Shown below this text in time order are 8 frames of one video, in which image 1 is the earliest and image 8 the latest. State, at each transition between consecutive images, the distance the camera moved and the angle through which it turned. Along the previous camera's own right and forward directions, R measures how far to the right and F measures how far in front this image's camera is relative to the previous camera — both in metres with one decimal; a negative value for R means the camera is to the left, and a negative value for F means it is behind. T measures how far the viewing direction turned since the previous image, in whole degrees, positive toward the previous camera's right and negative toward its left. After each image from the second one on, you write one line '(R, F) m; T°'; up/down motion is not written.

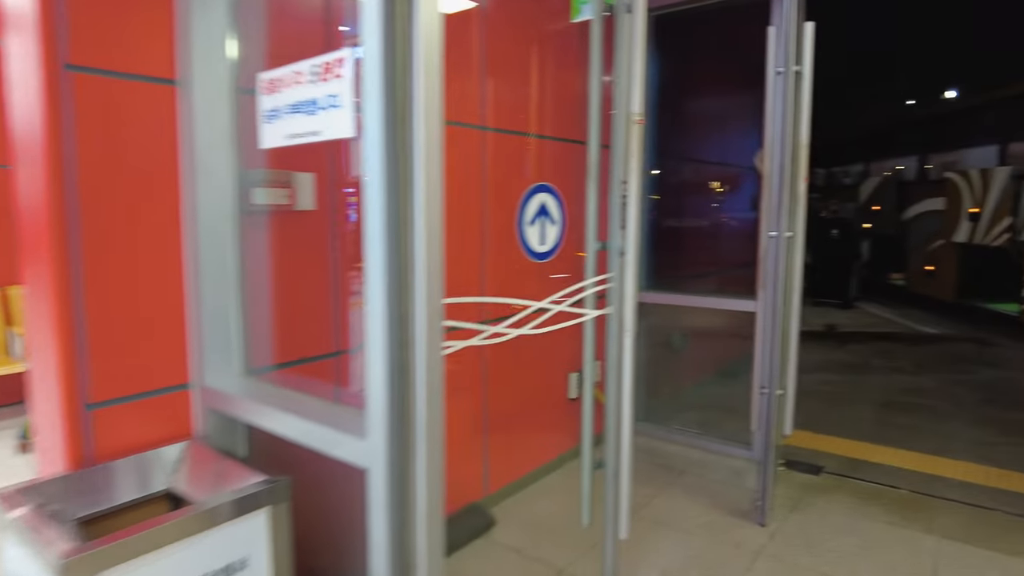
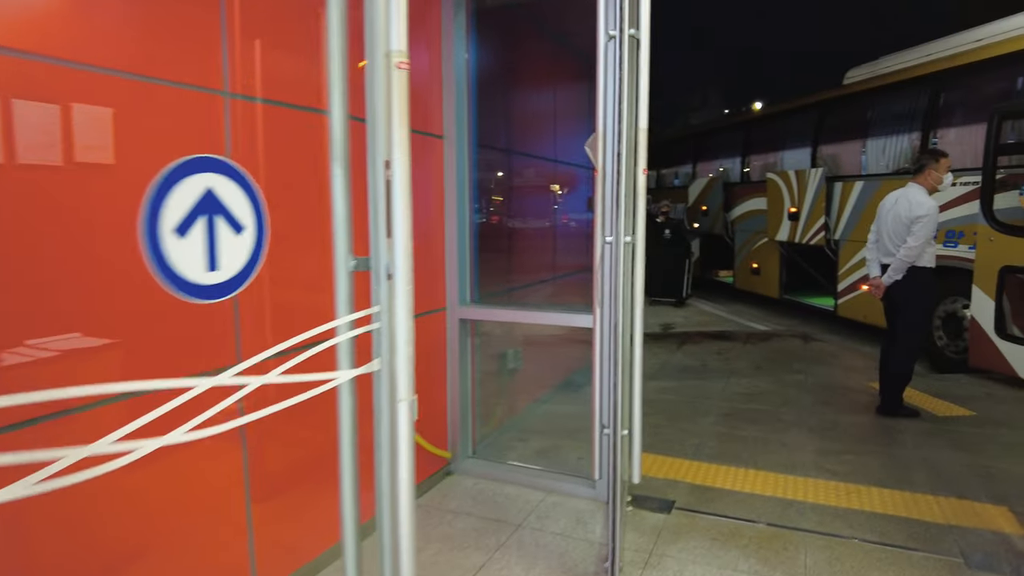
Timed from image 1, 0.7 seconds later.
(+0.3, +0.8) m; +13°
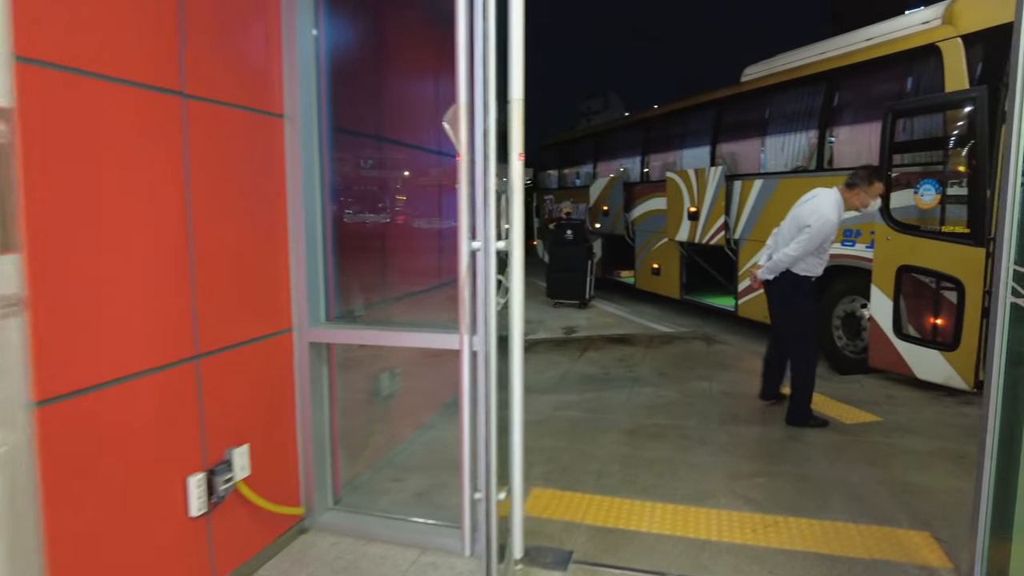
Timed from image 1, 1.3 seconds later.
(+0.2, +0.6) m; +8°
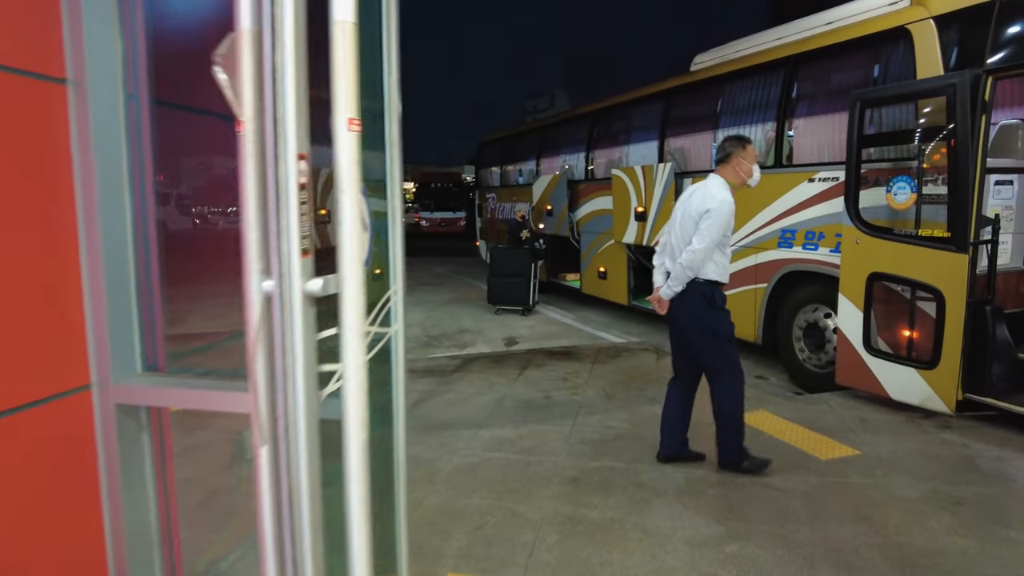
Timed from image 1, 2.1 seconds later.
(+0.2, +0.9) m; +4°
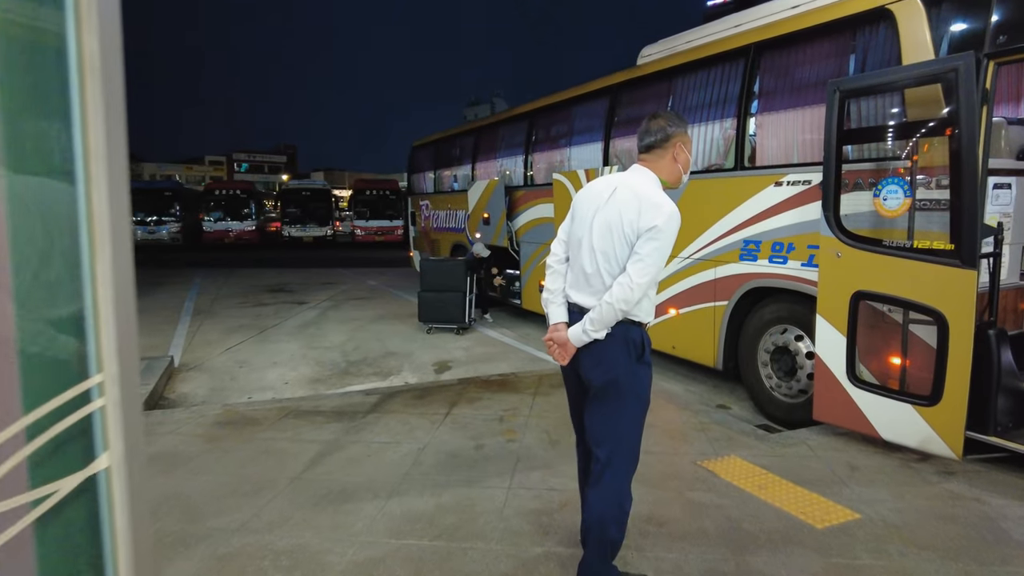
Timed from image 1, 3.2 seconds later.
(+0.2, +1.0) m; +5°
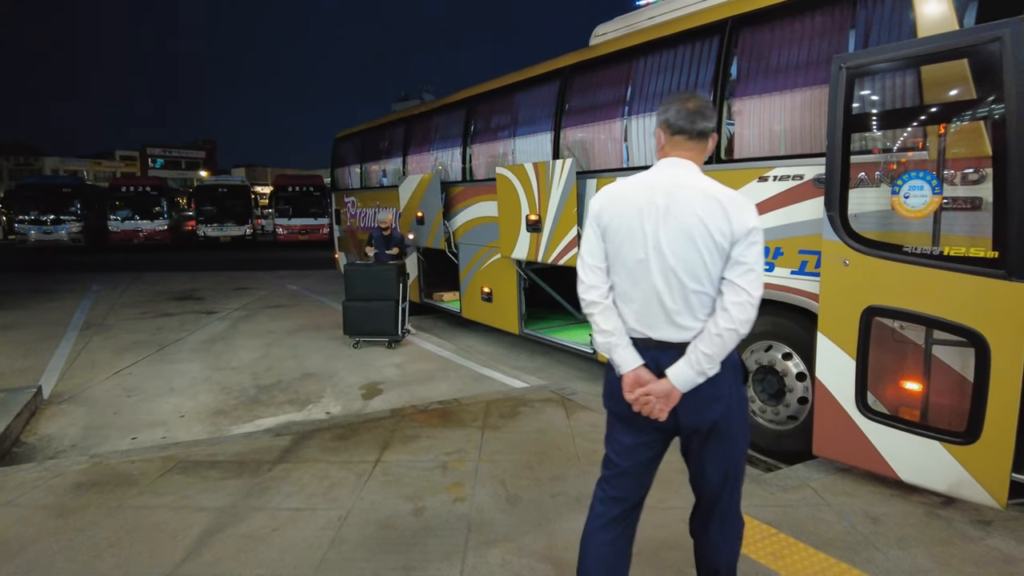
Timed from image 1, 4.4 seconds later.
(-0.1, +1.0) m; +6°
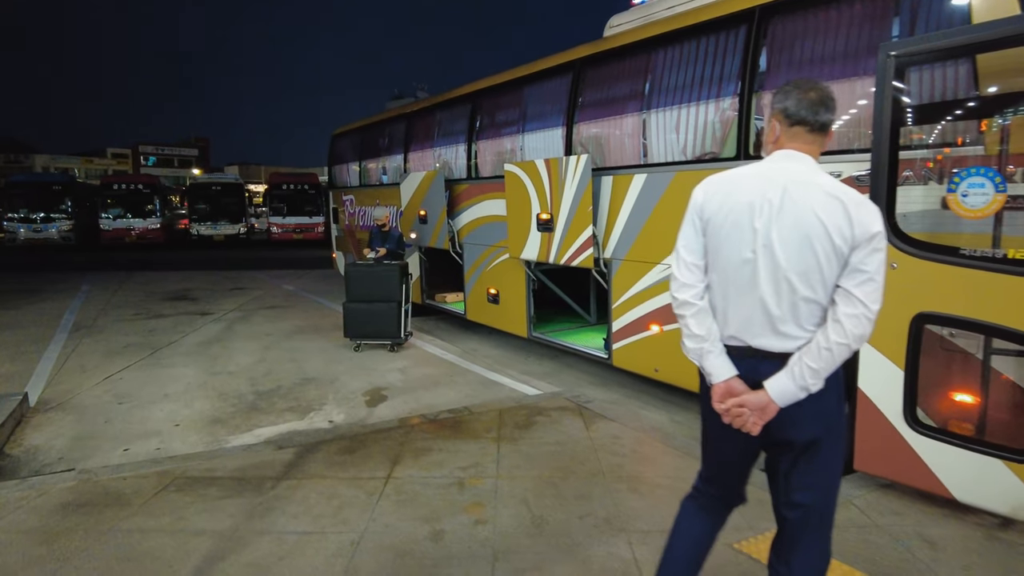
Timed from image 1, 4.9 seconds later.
(-0.2, +0.3) m; +1°
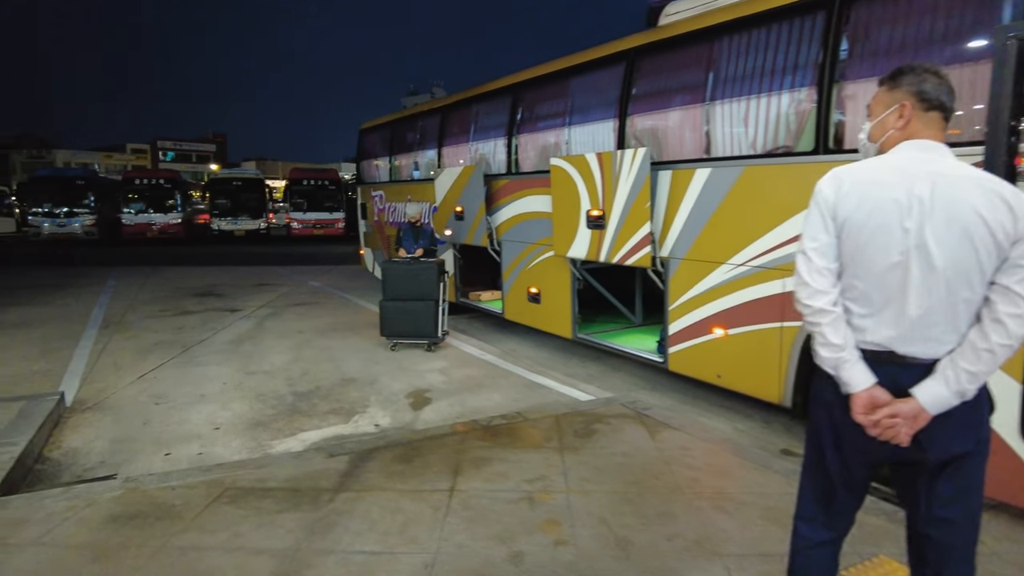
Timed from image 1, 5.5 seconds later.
(-0.3, +0.3) m; -1°
